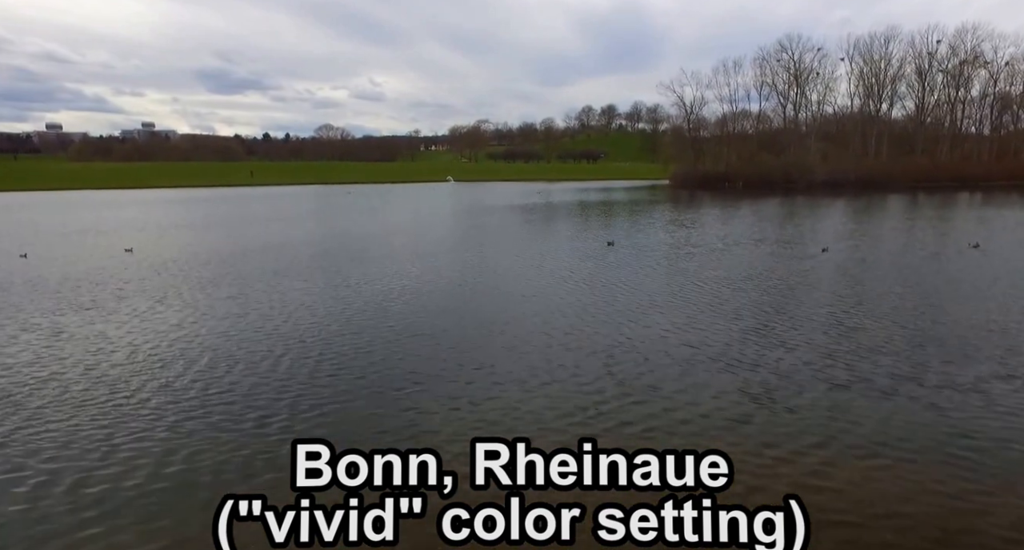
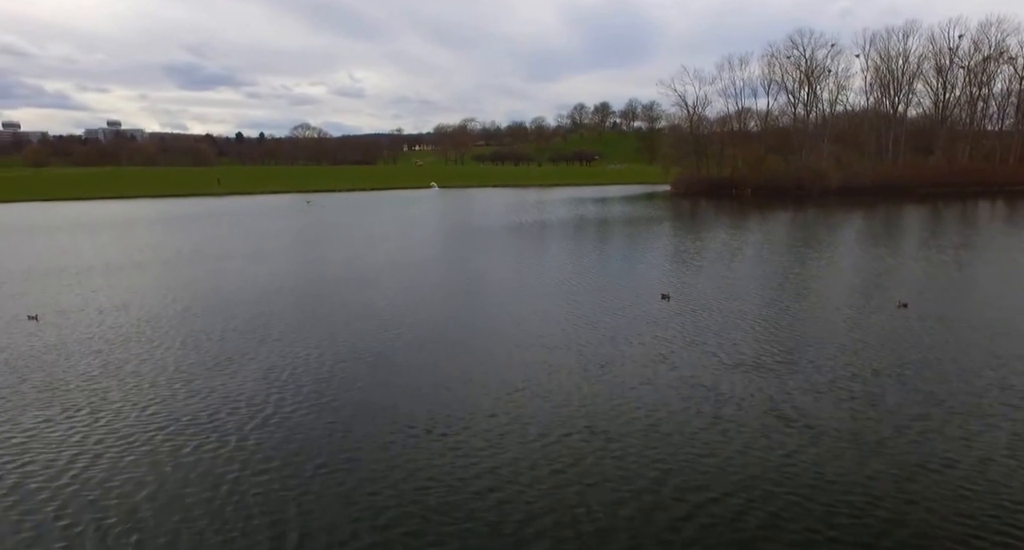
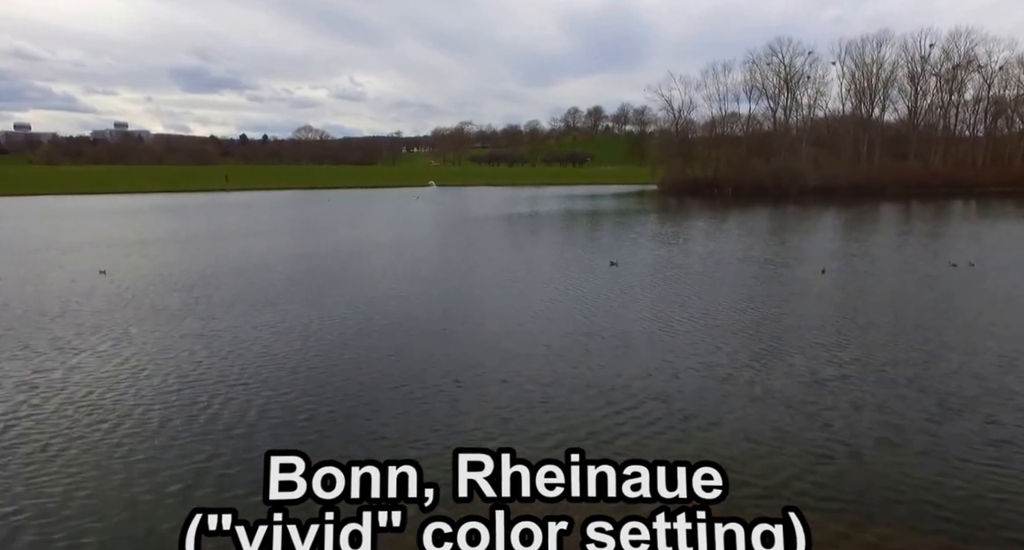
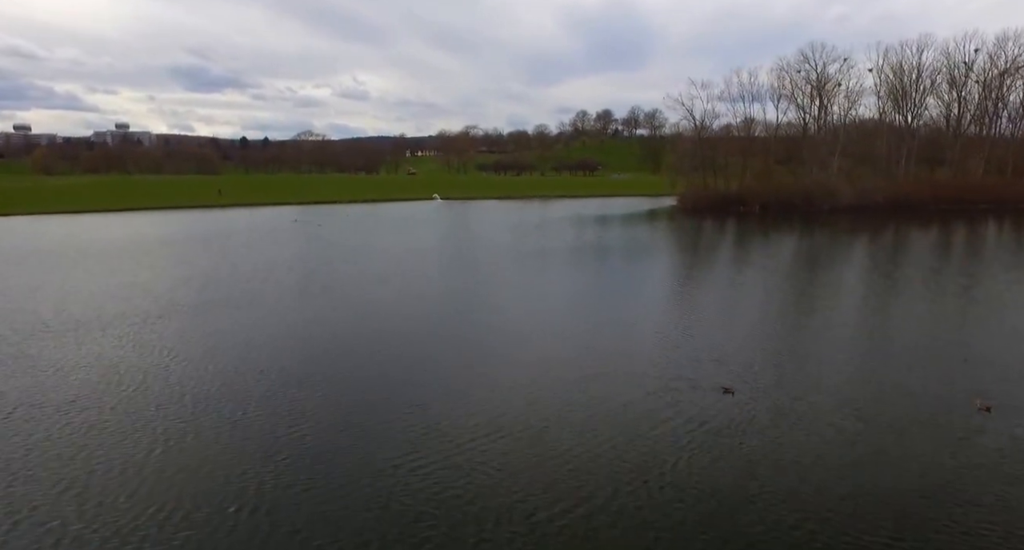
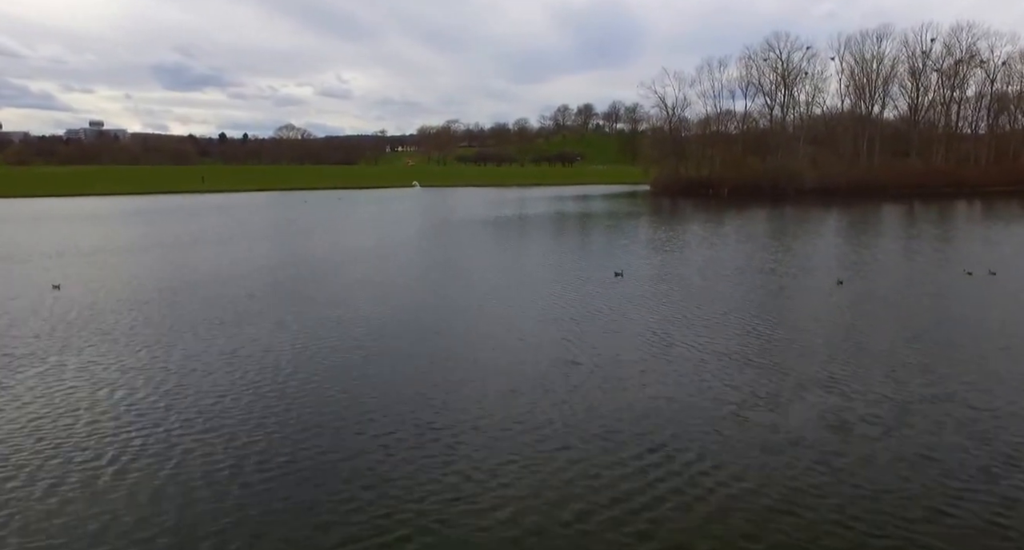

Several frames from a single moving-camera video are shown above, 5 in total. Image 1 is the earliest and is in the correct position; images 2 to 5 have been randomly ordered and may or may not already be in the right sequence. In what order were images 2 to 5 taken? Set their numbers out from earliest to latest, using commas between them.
3, 5, 2, 4
